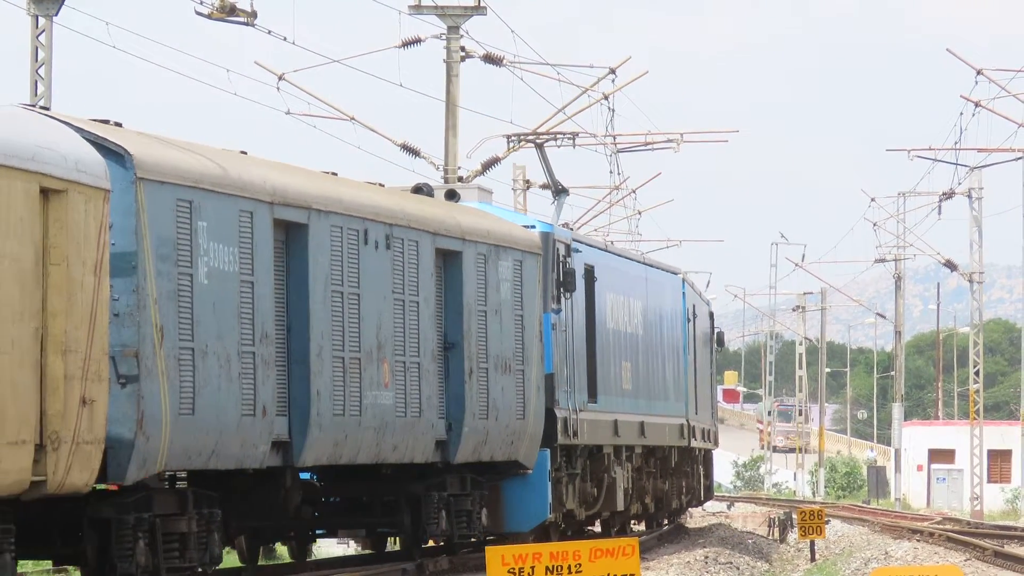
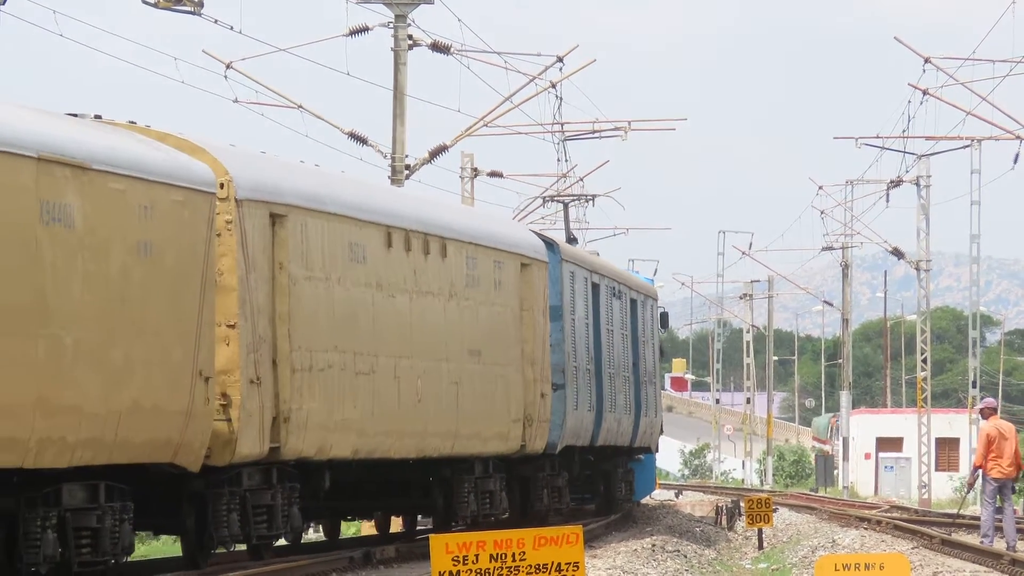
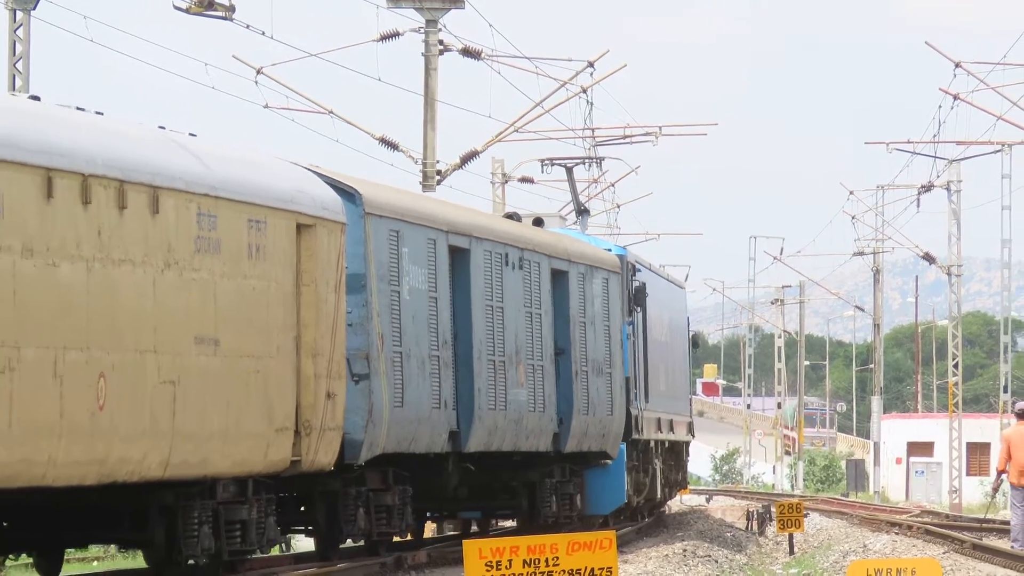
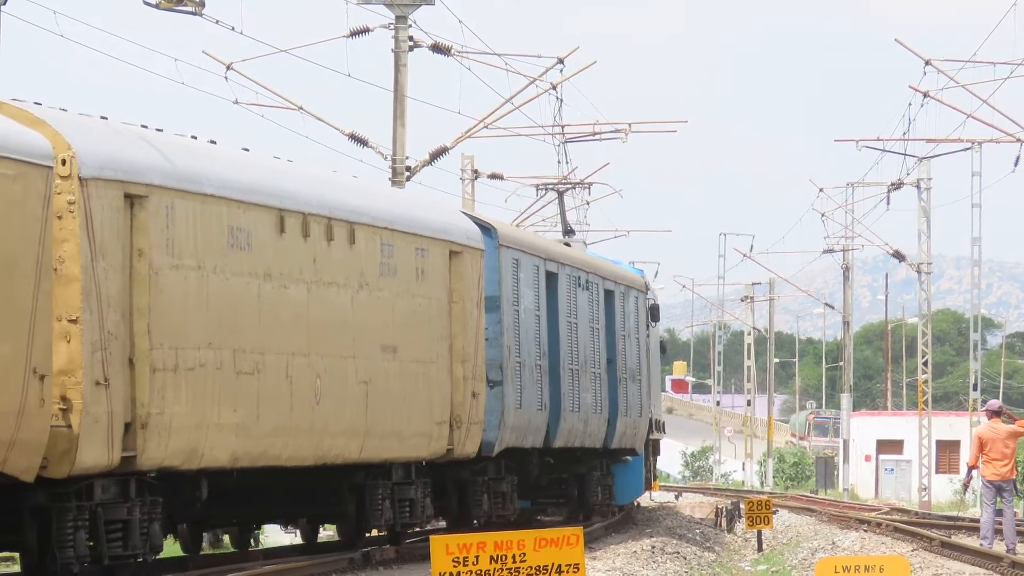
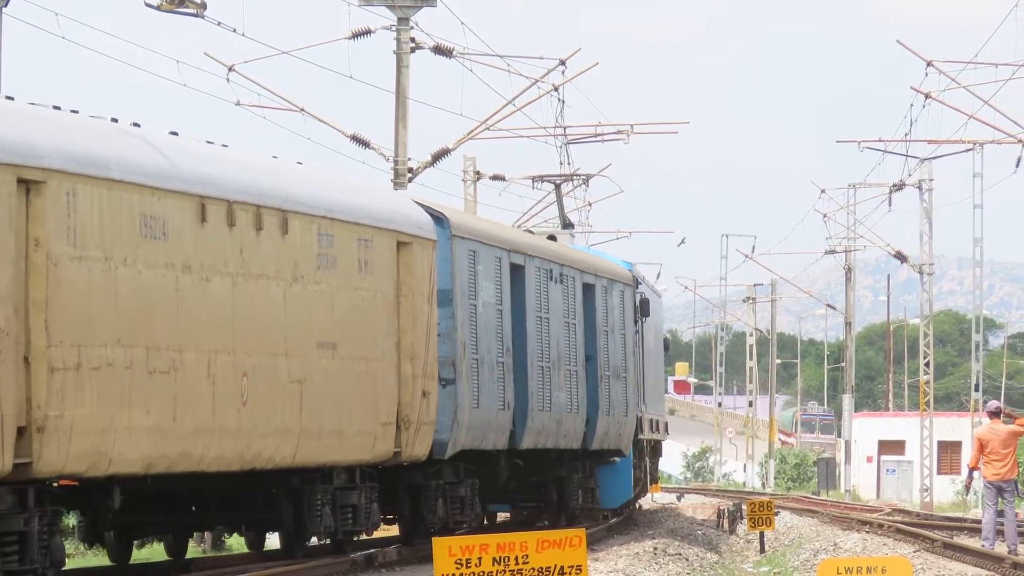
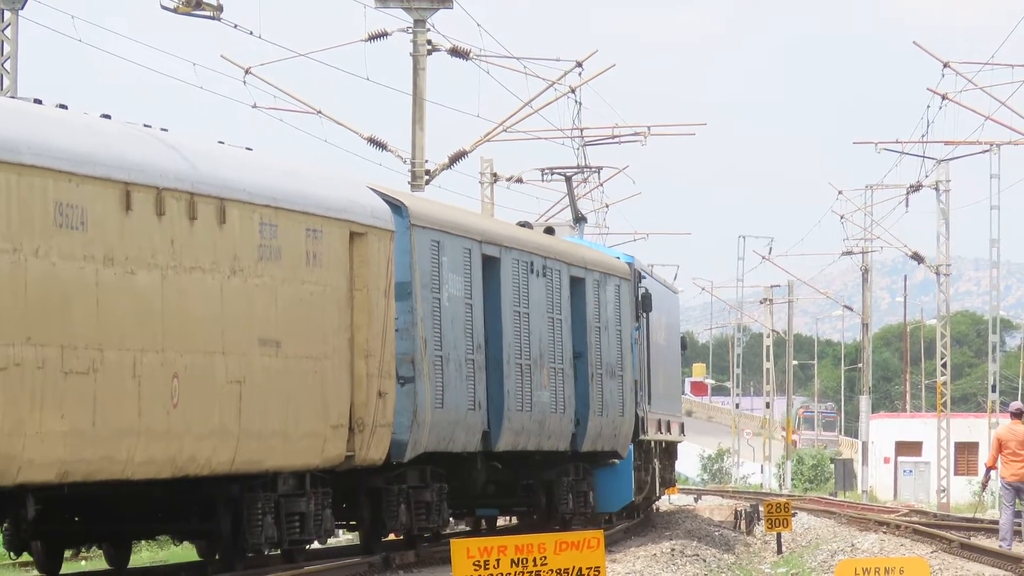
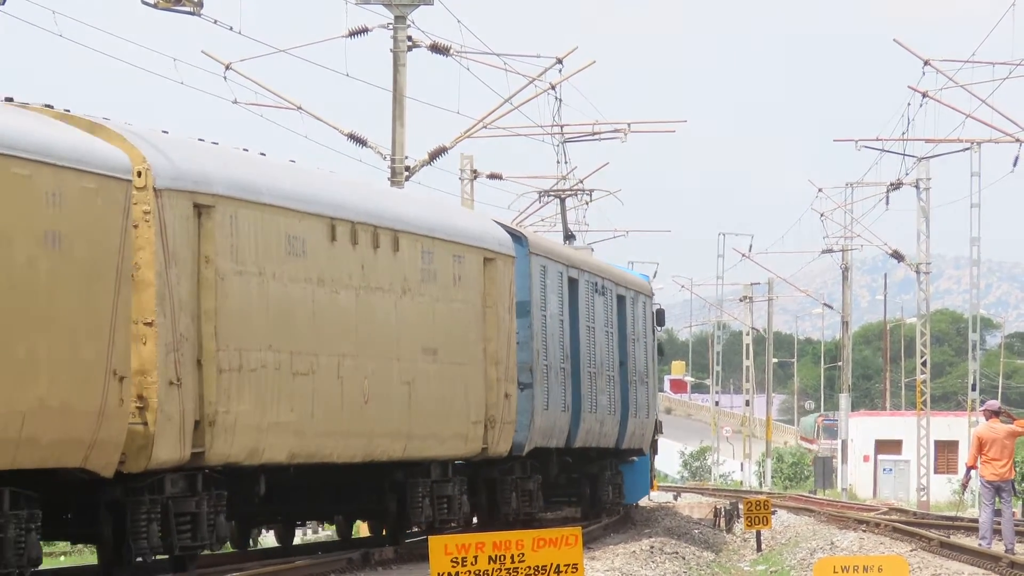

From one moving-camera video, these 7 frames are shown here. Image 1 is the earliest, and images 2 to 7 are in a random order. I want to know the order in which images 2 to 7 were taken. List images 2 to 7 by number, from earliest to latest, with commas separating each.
3, 6, 5, 4, 7, 2
